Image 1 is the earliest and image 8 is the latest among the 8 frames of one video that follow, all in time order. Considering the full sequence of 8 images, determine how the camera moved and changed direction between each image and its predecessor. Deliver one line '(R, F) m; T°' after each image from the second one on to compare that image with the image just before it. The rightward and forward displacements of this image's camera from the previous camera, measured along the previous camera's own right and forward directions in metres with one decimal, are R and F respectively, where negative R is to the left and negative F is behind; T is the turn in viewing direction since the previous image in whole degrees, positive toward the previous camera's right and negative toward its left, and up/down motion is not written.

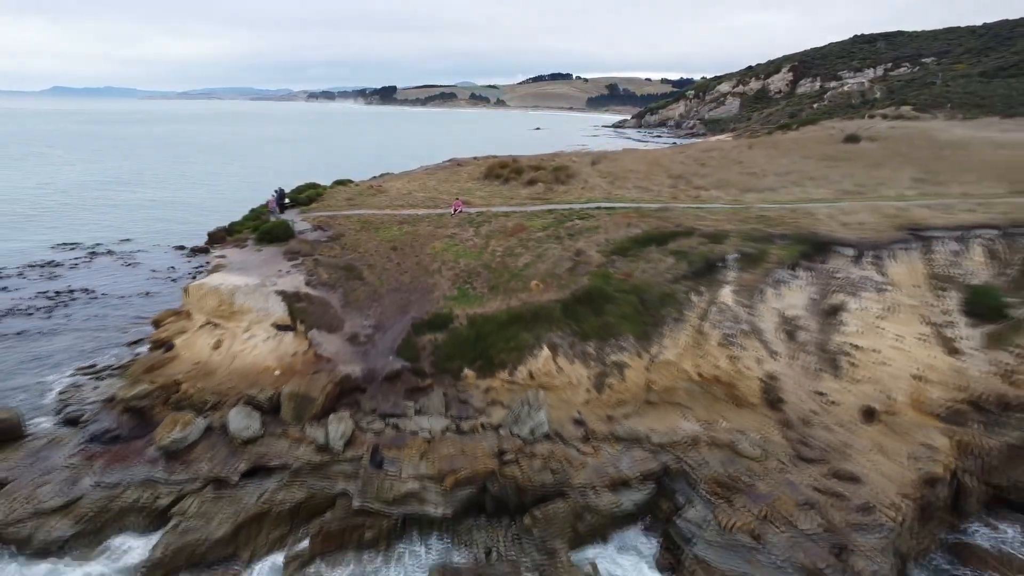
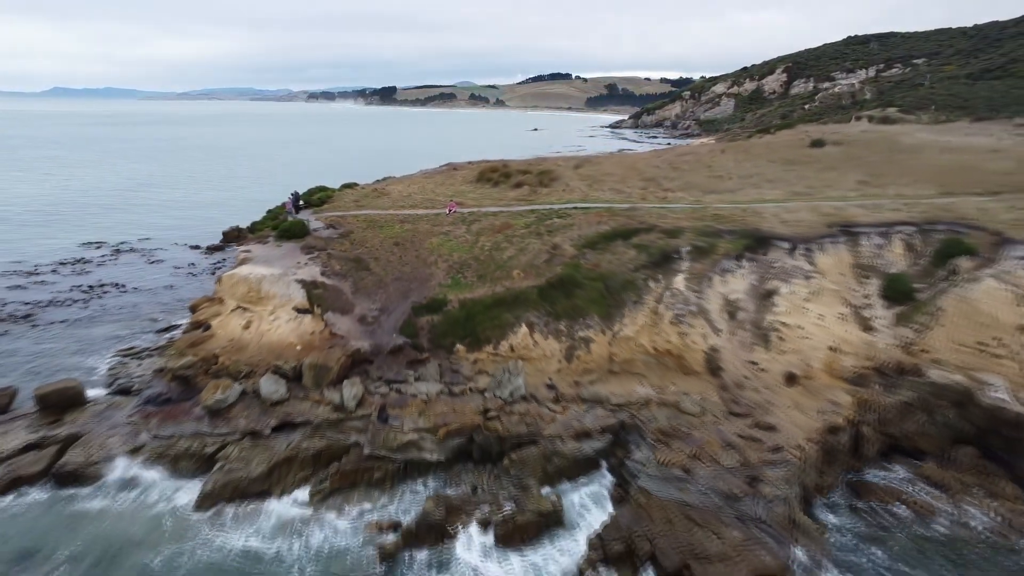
(+0.4, -2.5) m; 0°
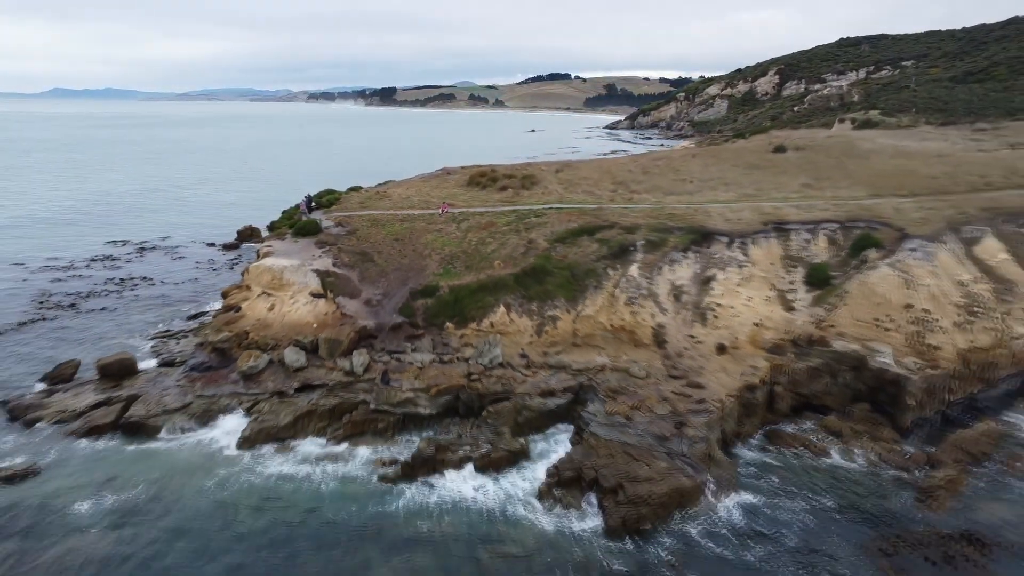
(+0.5, -3.2) m; 0°
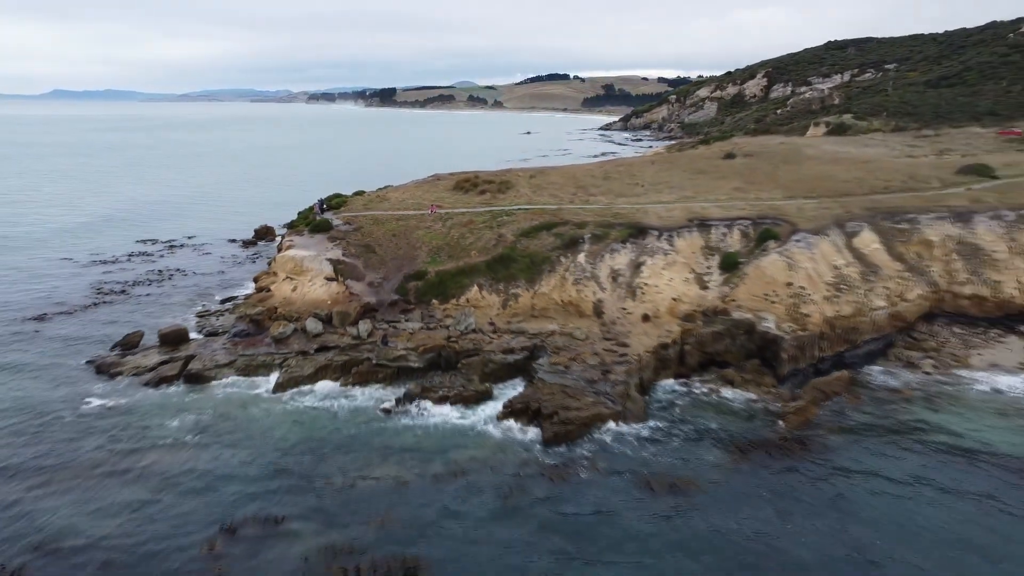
(+0.9, -5.1) m; 0°
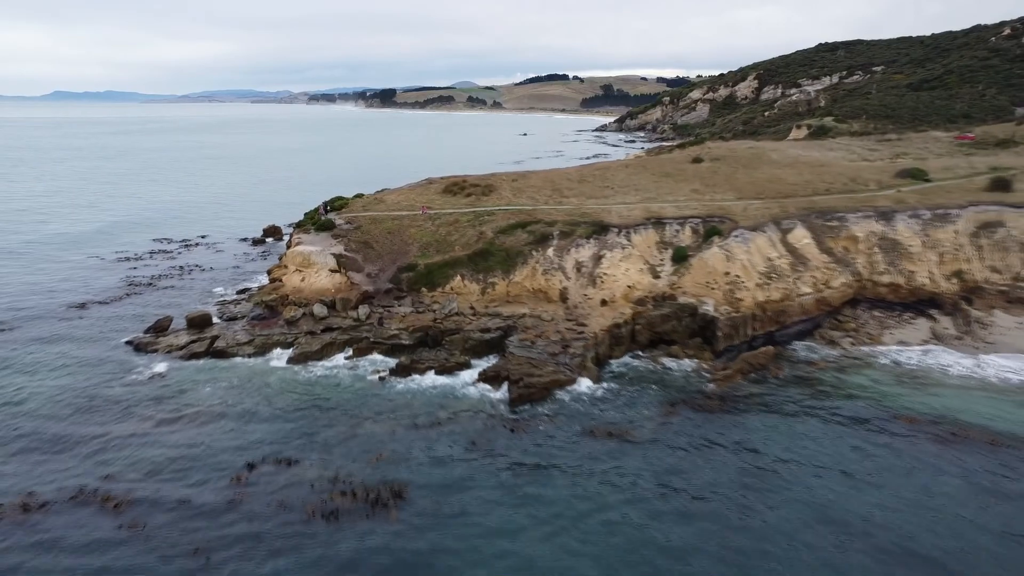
(+0.8, -3.8) m; 0°
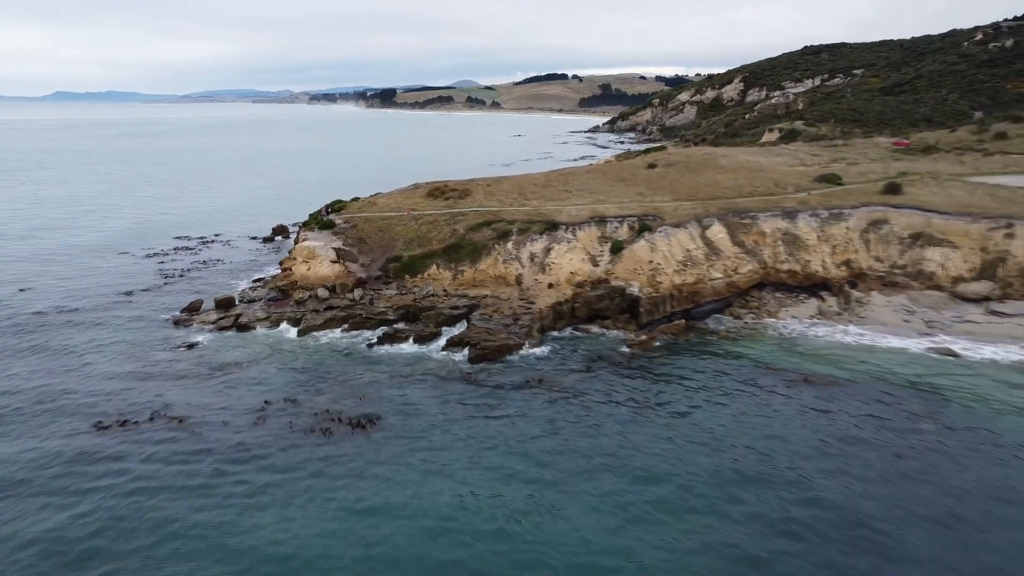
(+1.6, -6.3) m; 0°
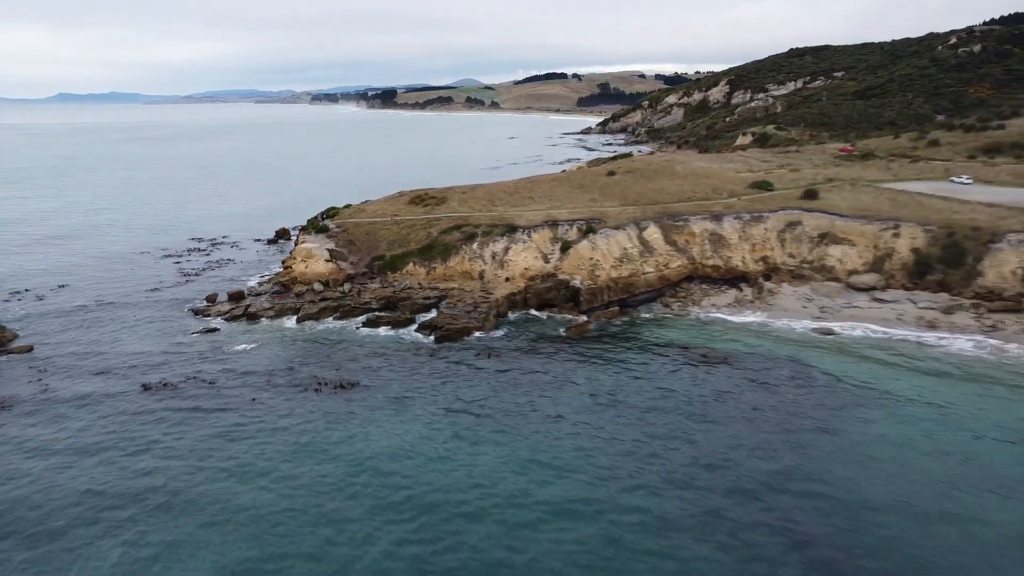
(+2.0, -6.2) m; 0°
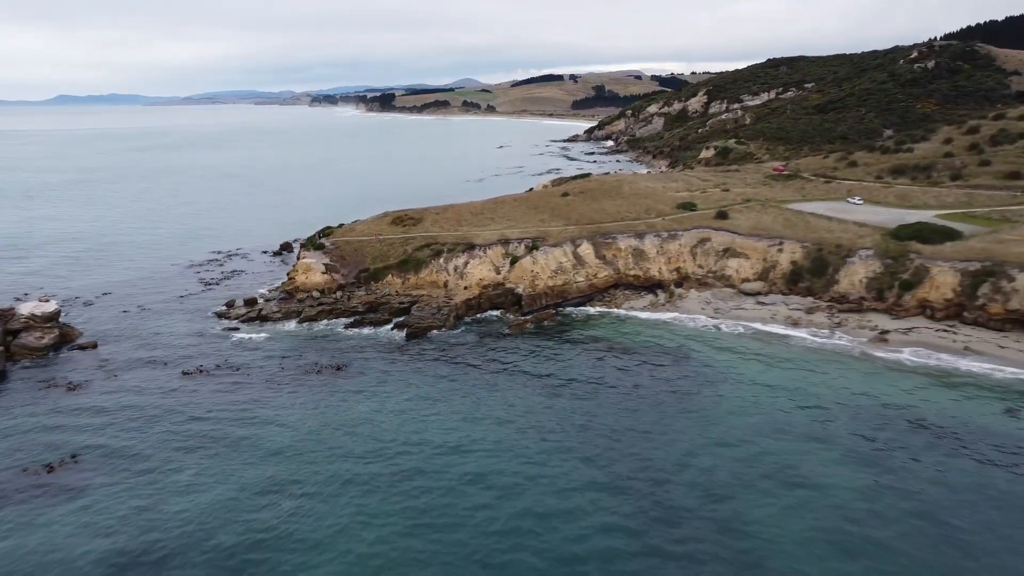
(+2.7, -9.5) m; 0°
